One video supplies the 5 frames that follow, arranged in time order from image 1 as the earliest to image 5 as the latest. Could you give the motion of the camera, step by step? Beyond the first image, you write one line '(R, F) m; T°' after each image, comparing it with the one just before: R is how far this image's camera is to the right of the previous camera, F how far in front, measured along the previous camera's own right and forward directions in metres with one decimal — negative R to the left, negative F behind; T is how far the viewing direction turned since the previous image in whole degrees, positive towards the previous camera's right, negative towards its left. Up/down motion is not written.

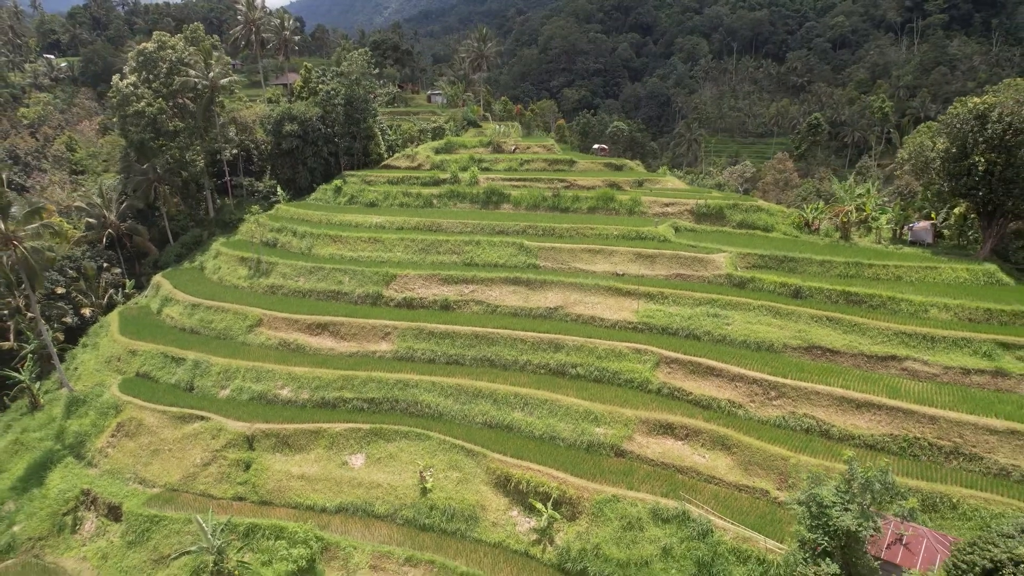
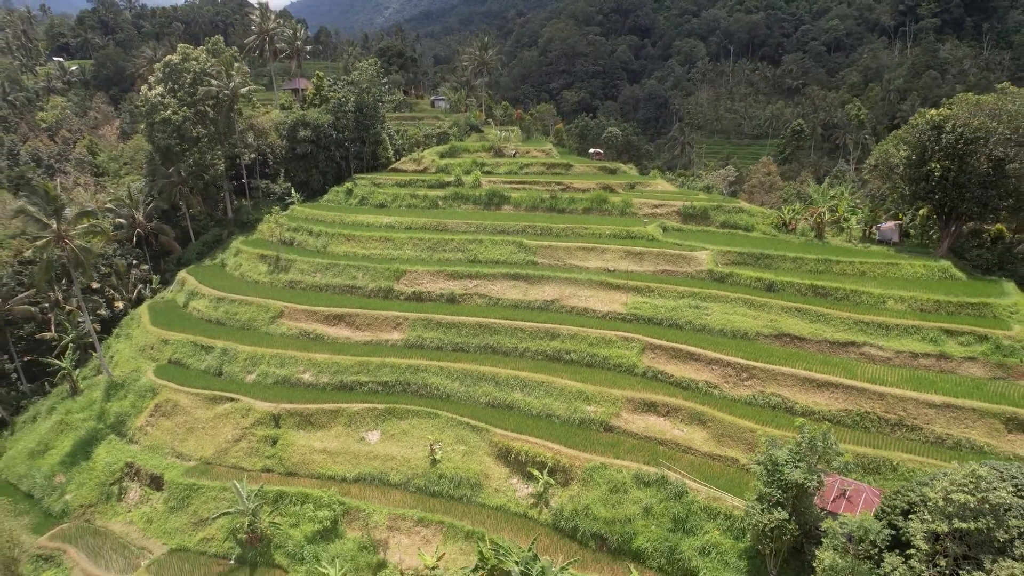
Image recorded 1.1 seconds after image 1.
(0.0, -2.2) m; 0°
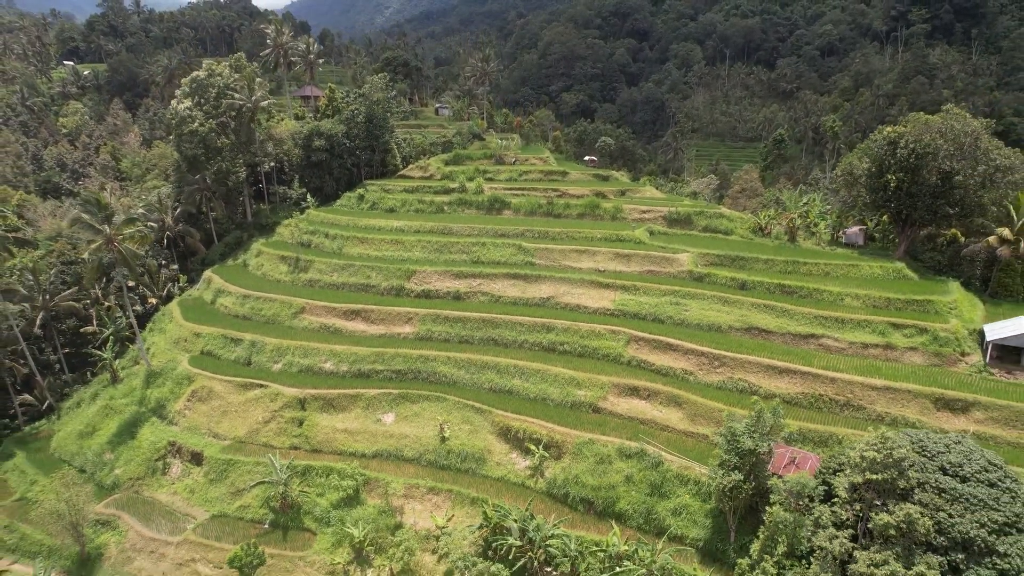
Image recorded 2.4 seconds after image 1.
(0.0, -2.7) m; 0°
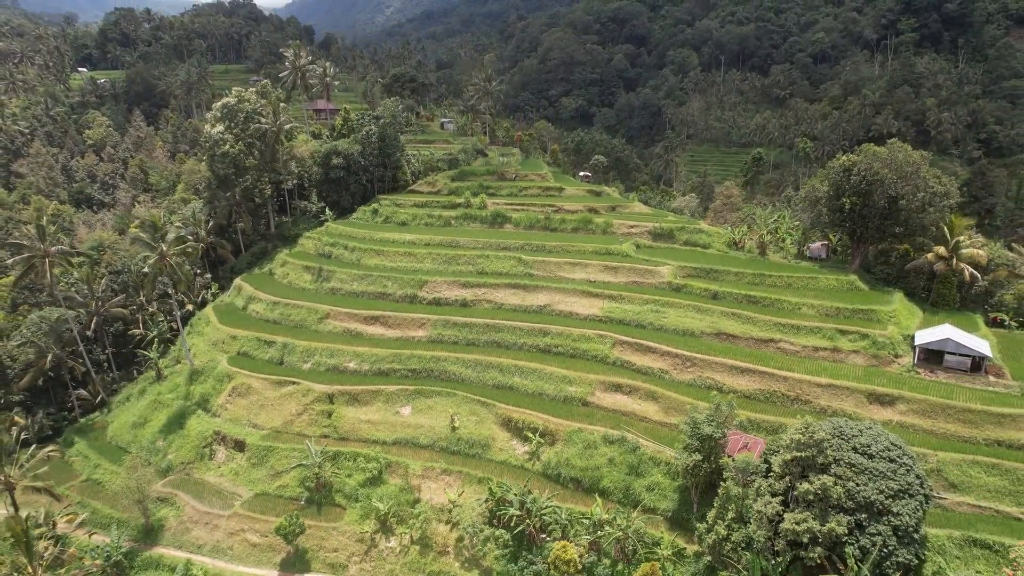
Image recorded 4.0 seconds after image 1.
(0.0, -3.7) m; 0°
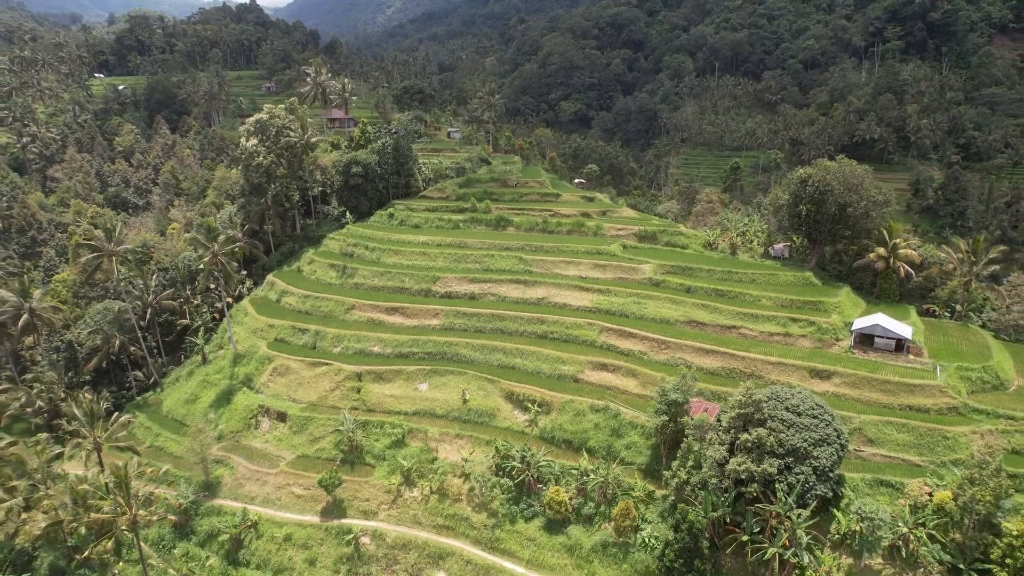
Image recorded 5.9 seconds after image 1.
(-0.1, -4.8) m; 0°
